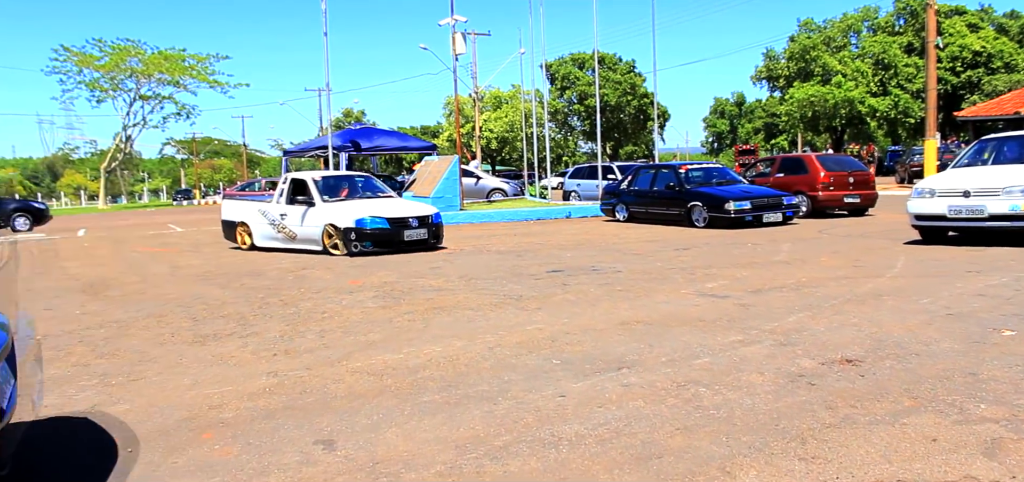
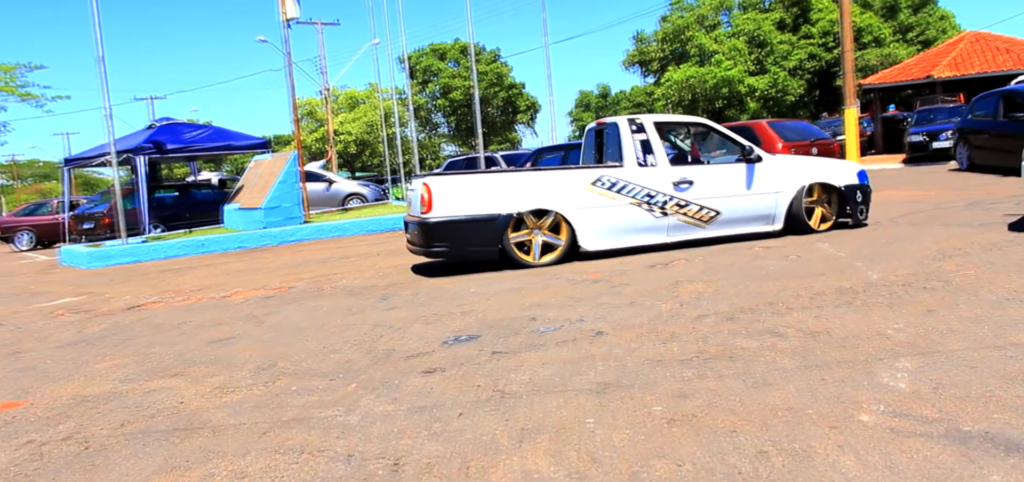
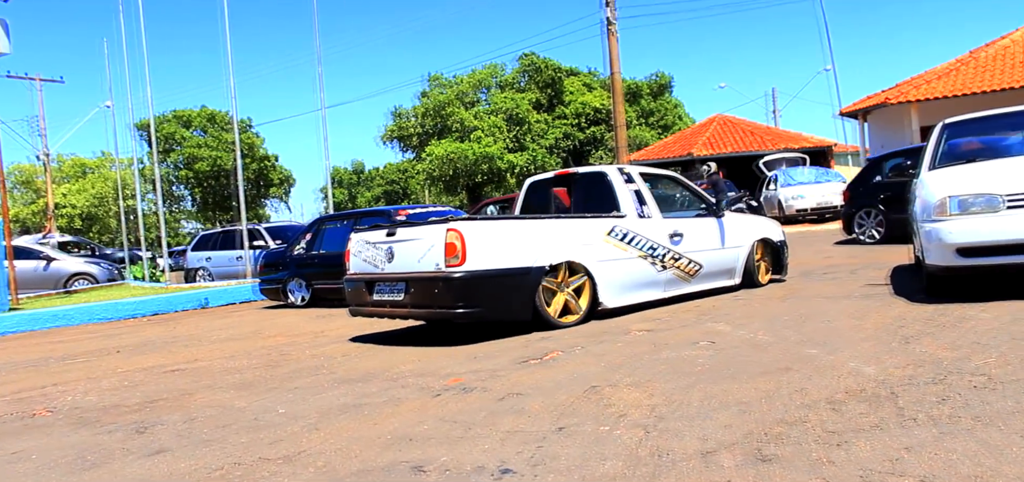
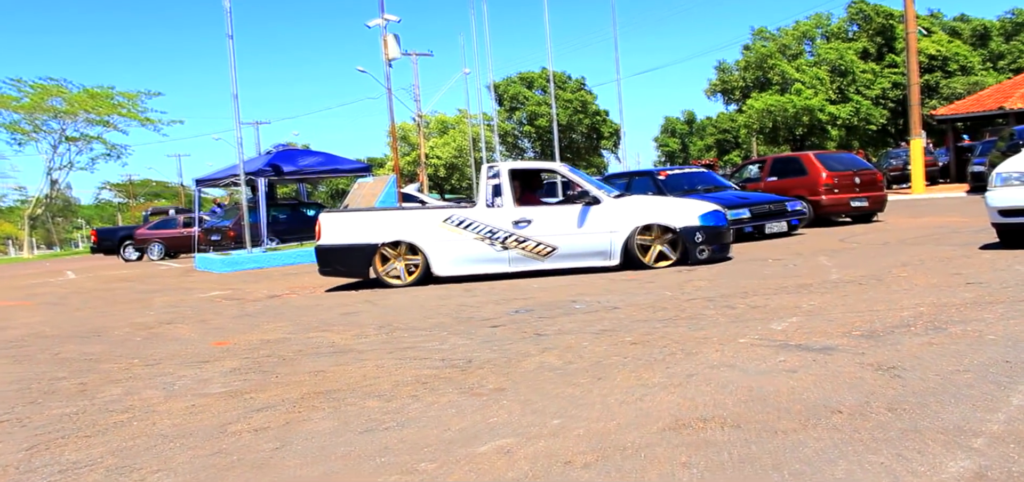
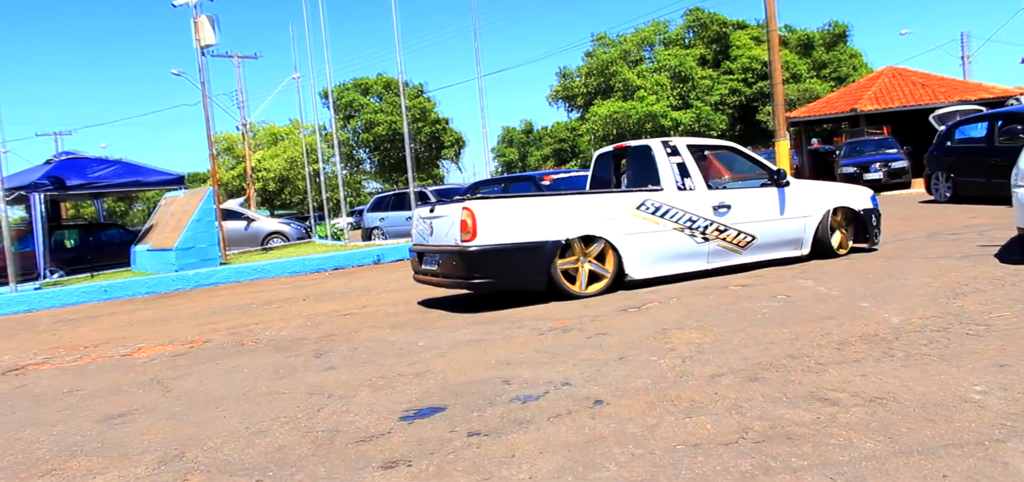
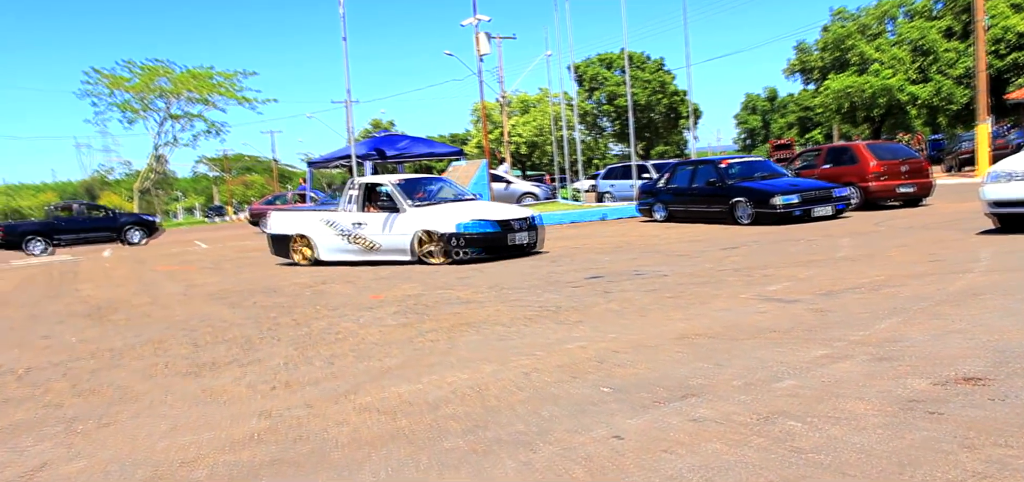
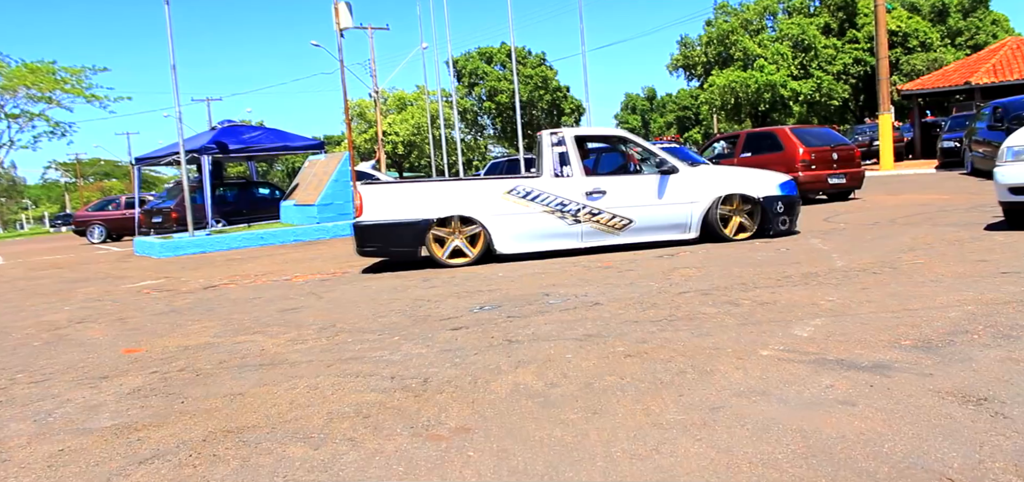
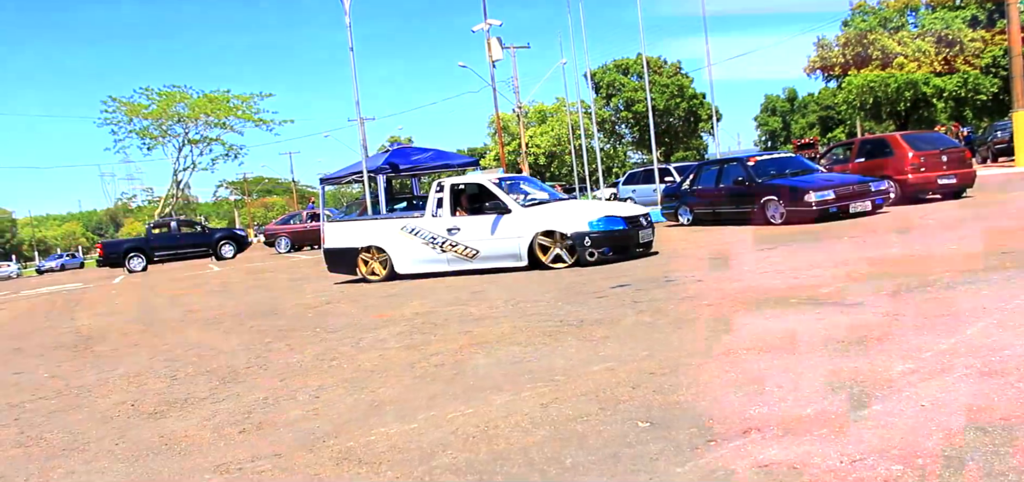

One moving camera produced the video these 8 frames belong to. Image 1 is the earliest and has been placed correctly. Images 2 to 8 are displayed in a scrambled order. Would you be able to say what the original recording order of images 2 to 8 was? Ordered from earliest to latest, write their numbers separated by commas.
6, 8, 4, 7, 2, 5, 3
